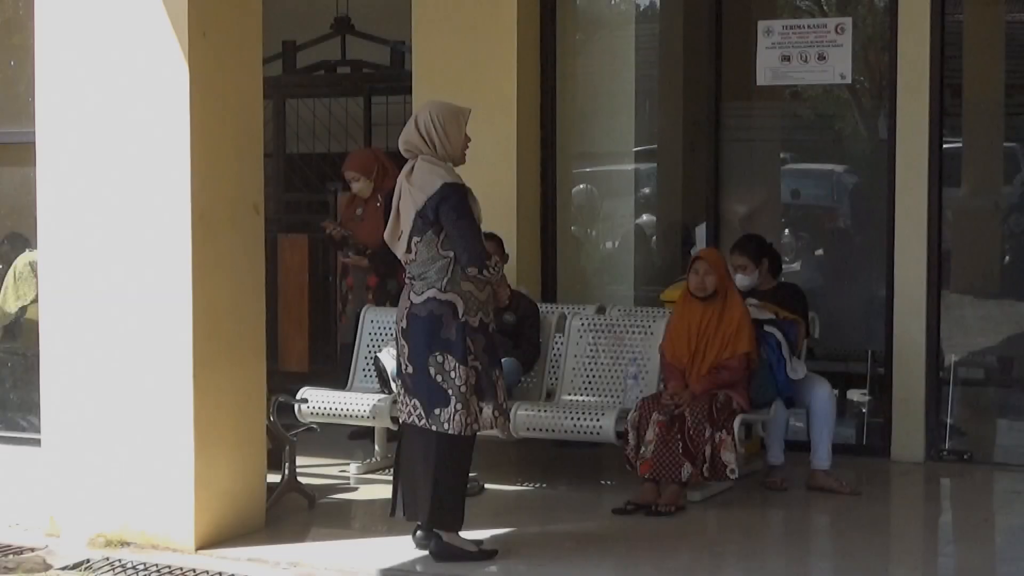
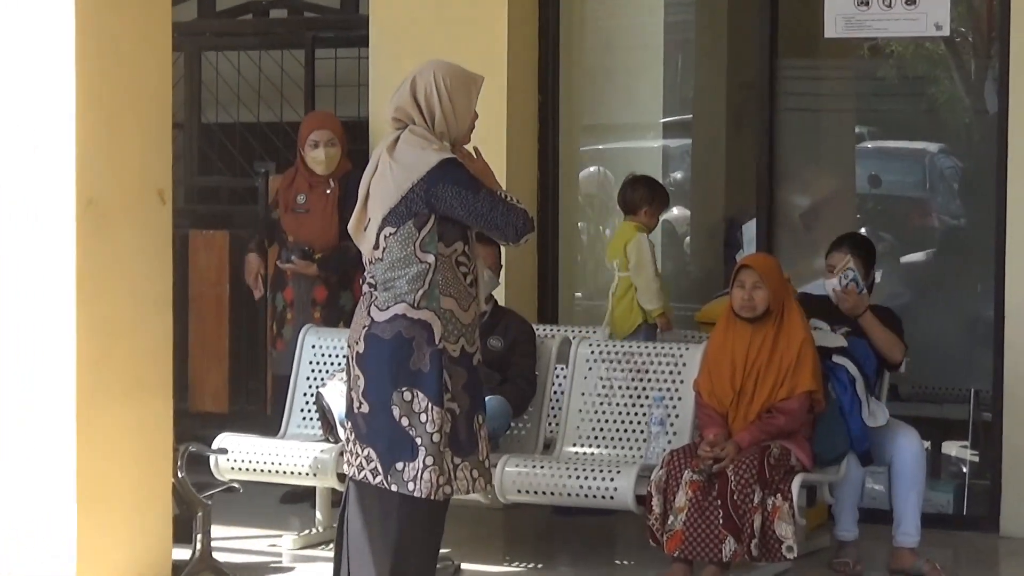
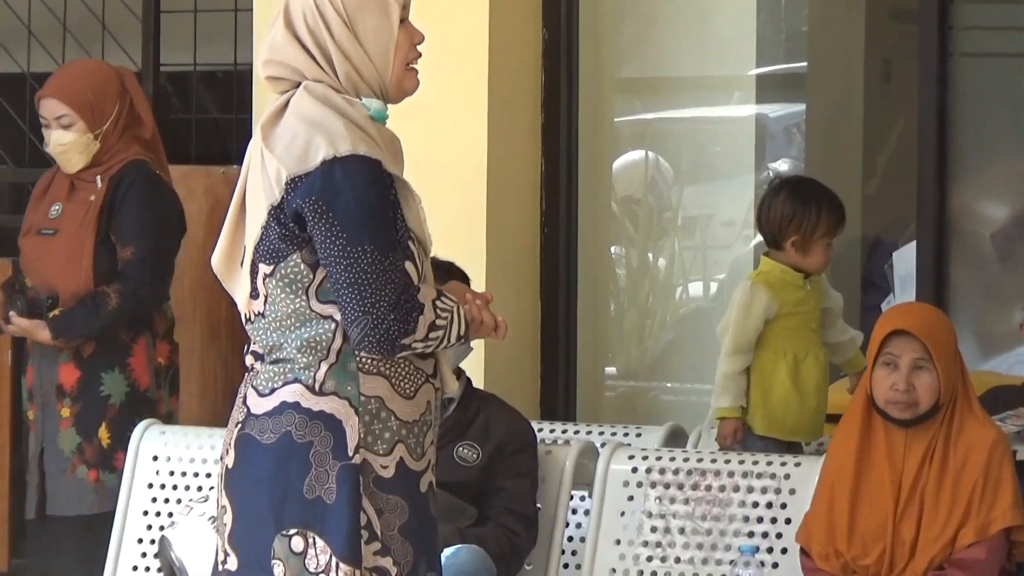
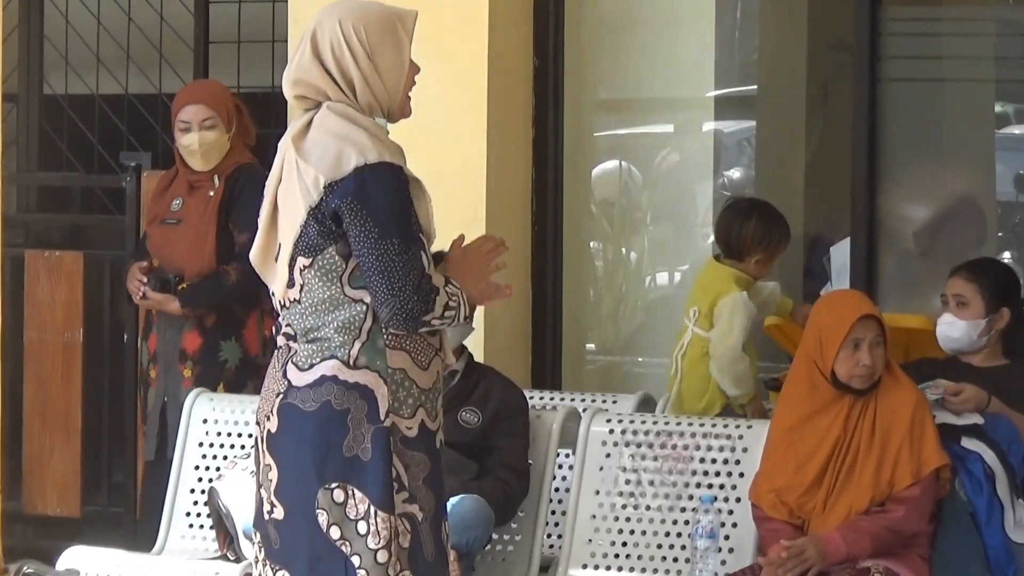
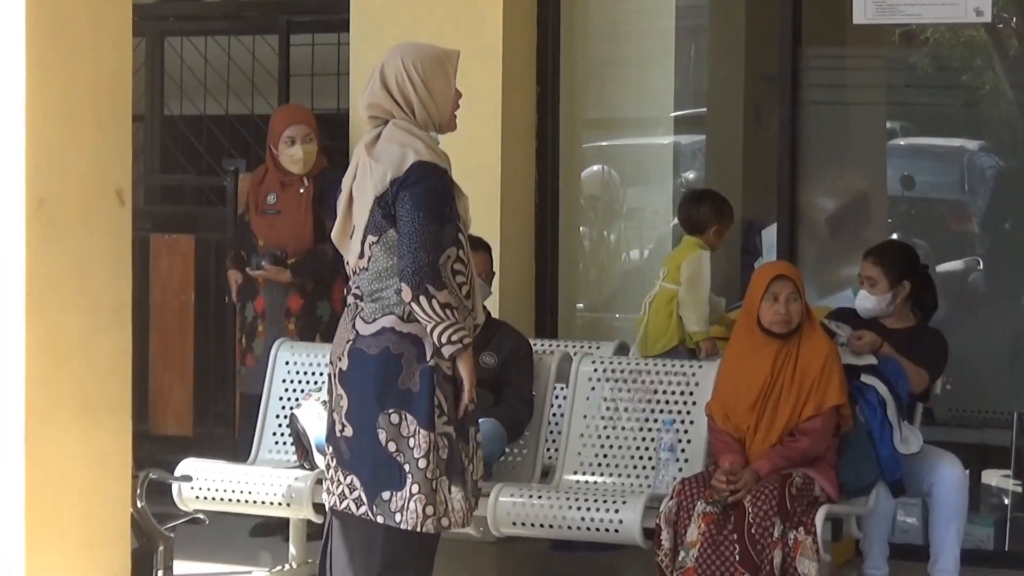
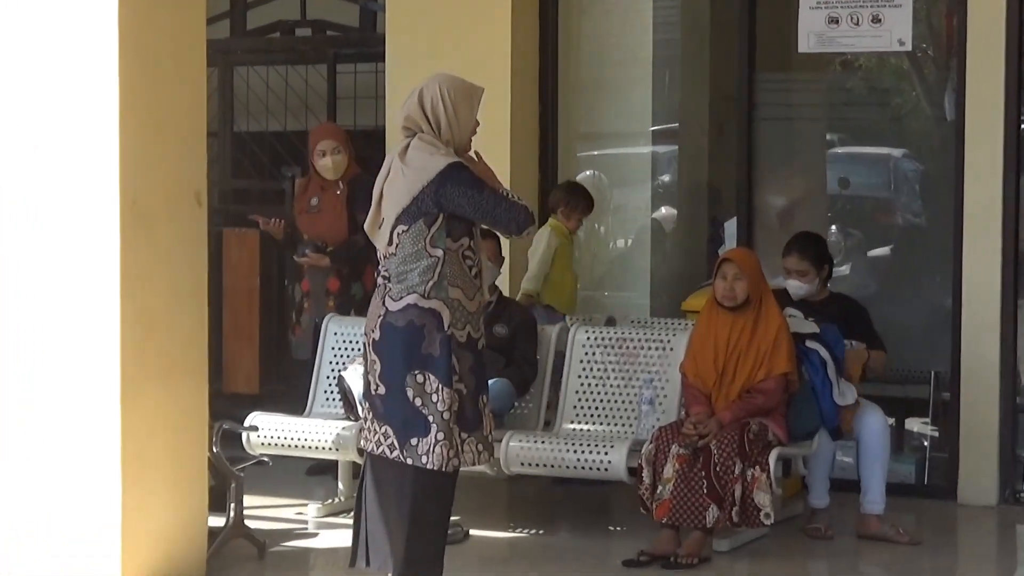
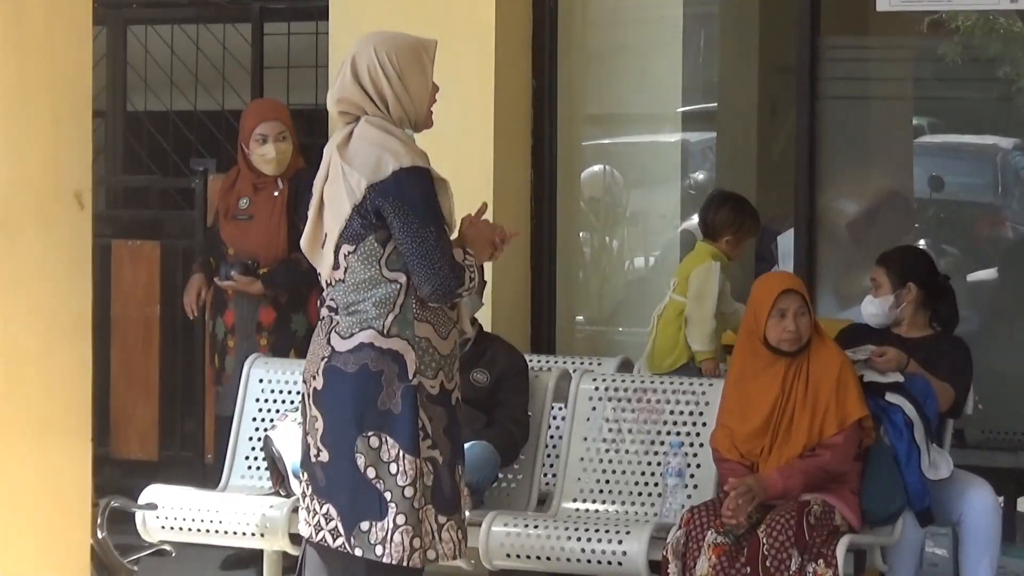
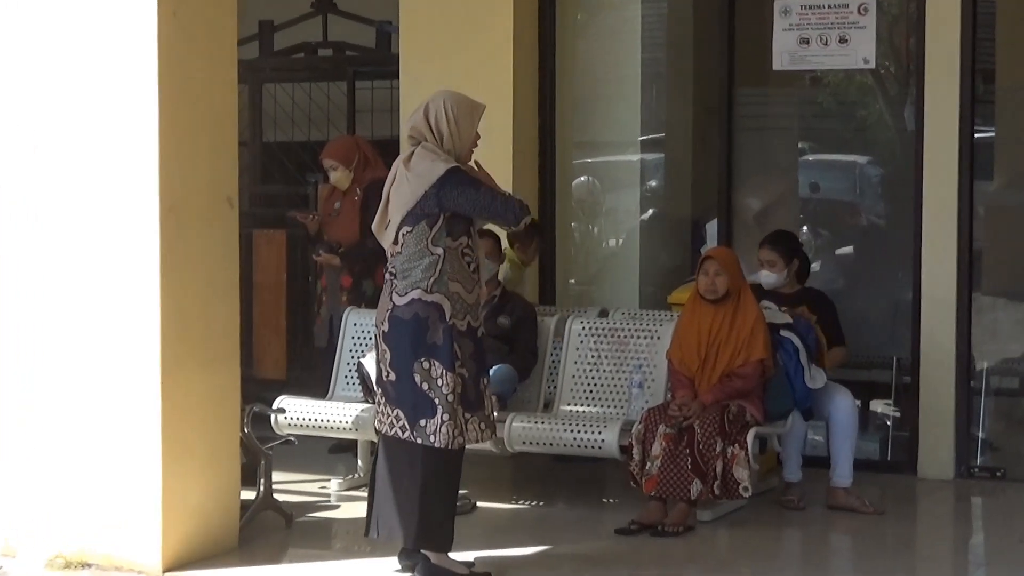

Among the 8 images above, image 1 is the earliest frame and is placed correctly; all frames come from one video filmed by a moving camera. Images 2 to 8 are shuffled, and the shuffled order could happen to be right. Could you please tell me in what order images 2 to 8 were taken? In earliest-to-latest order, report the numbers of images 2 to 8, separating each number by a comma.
8, 6, 2, 5, 7, 4, 3
